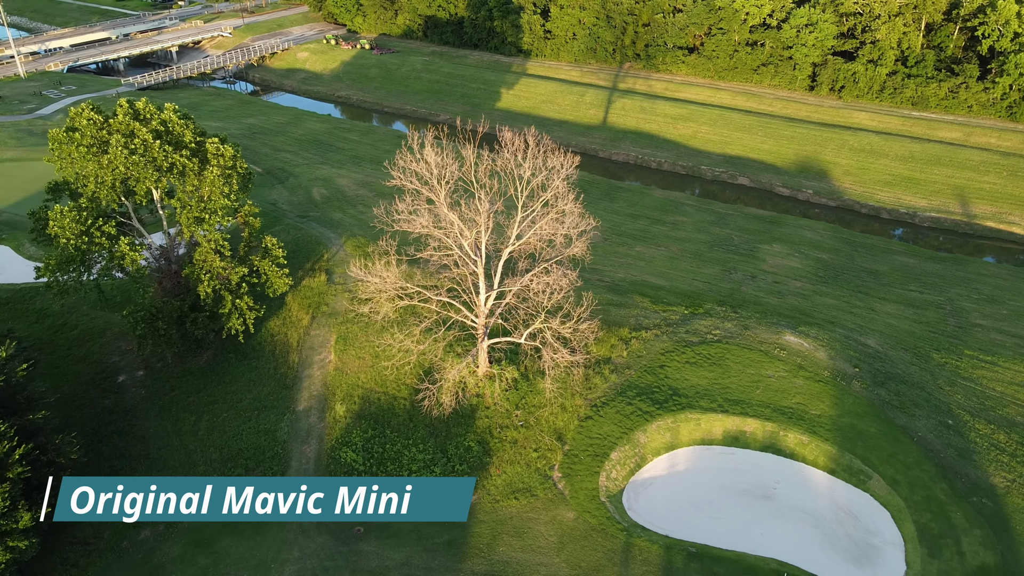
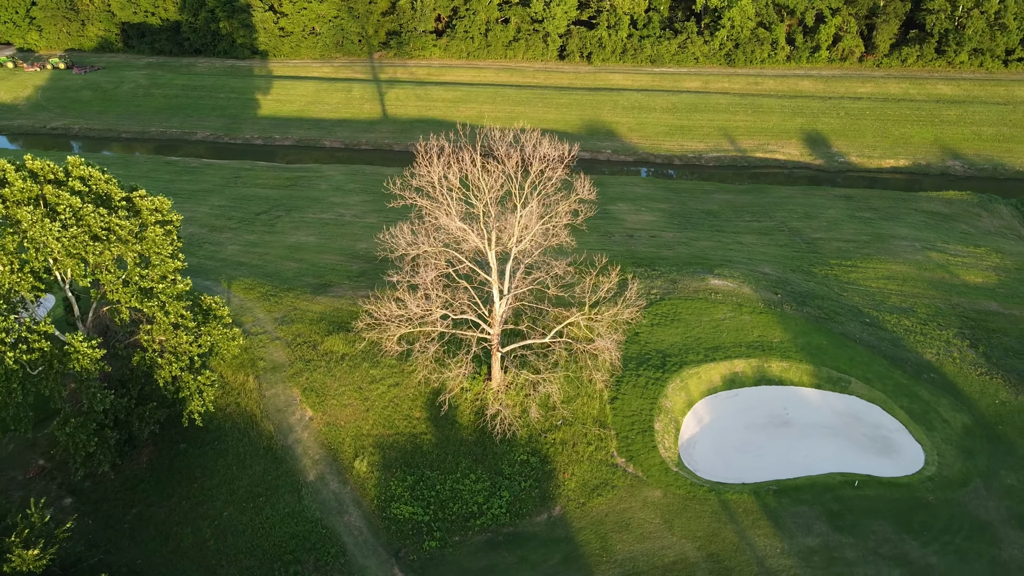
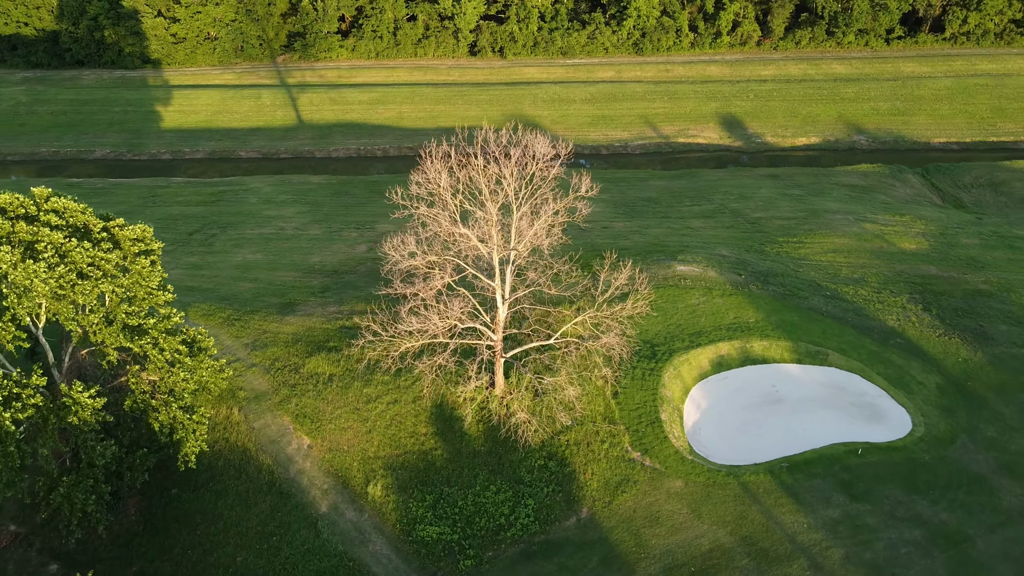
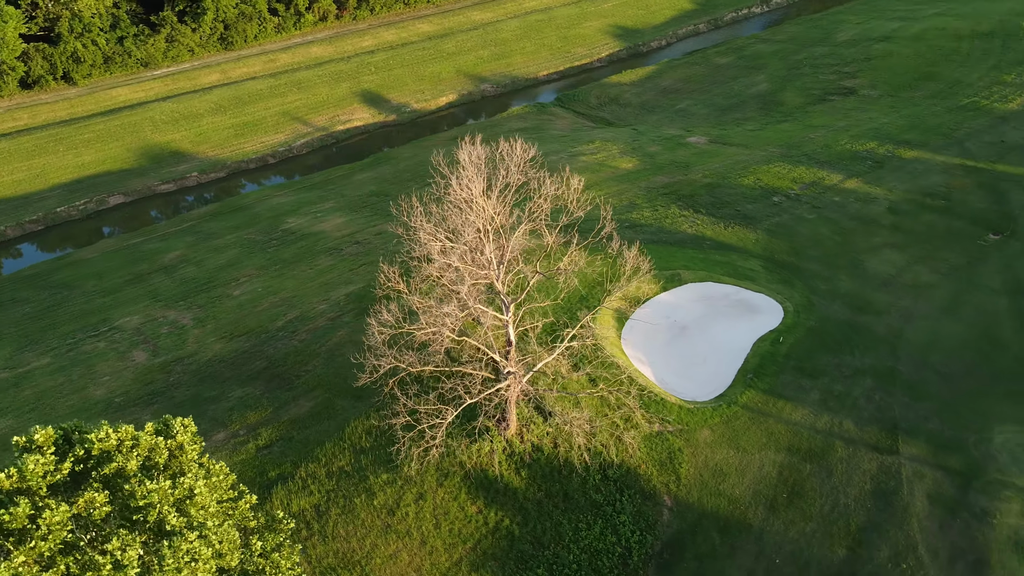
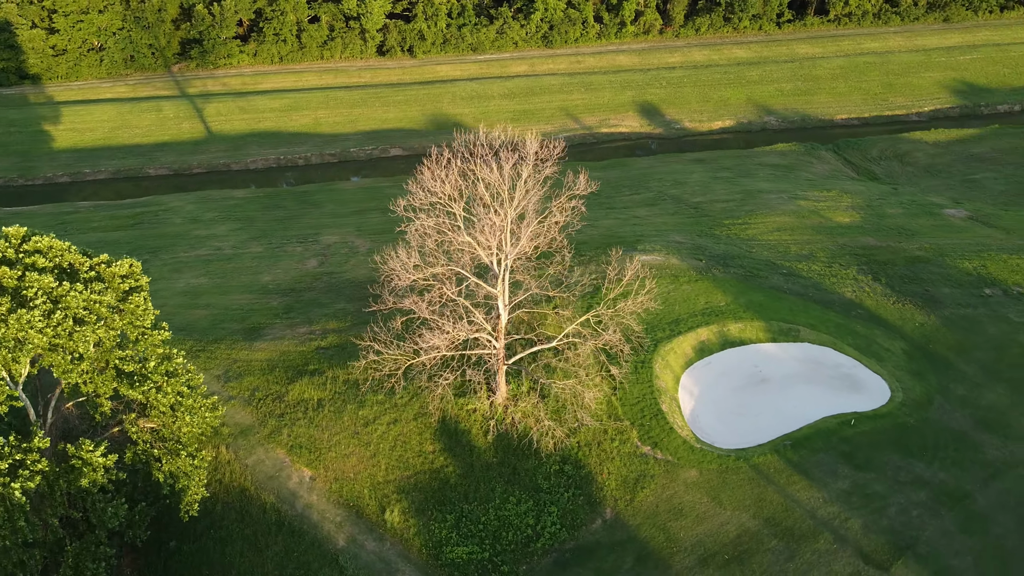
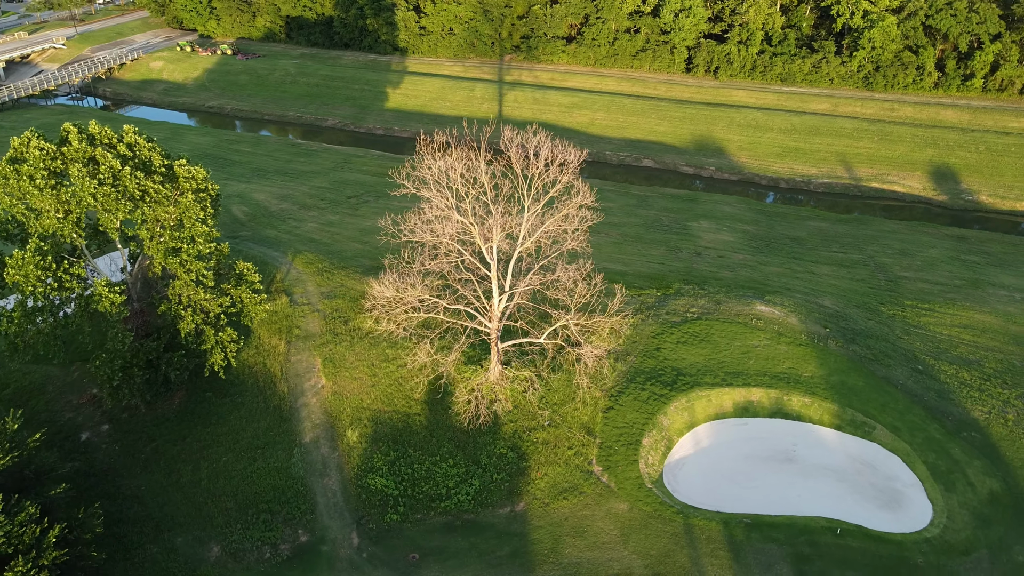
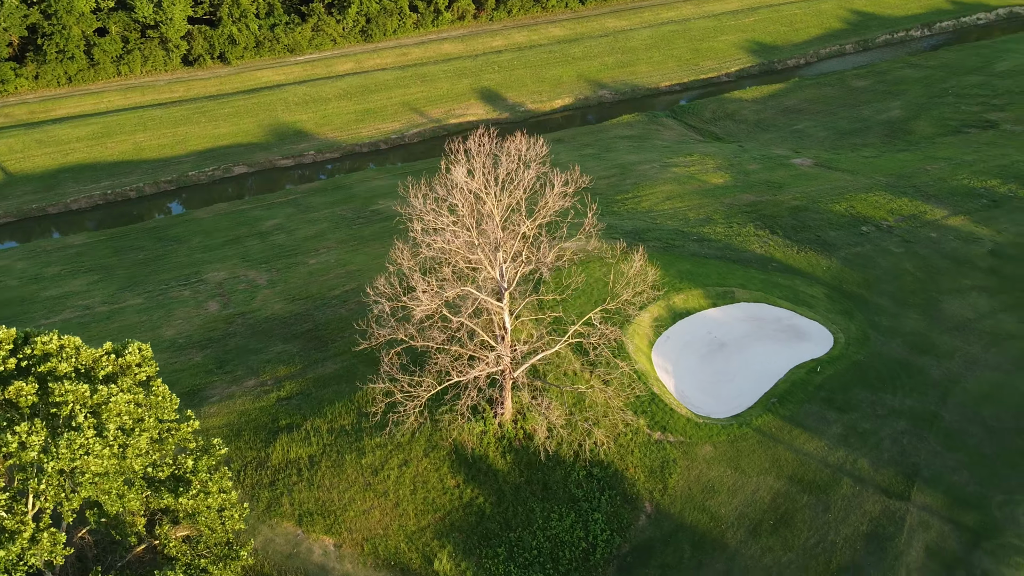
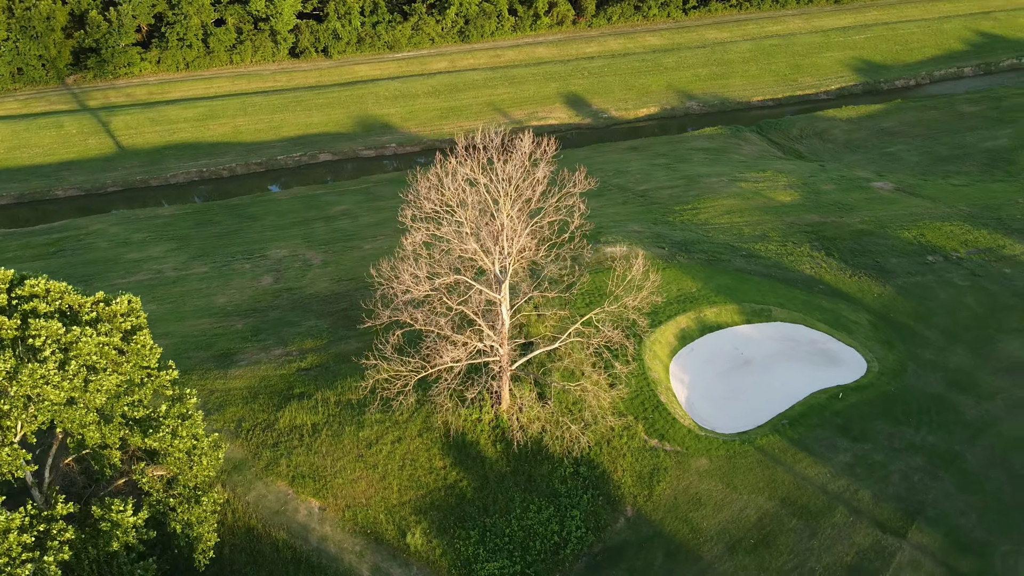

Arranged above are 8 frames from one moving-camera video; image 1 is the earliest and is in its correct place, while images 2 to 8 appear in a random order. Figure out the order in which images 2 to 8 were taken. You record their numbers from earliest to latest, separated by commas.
6, 2, 3, 5, 8, 7, 4
